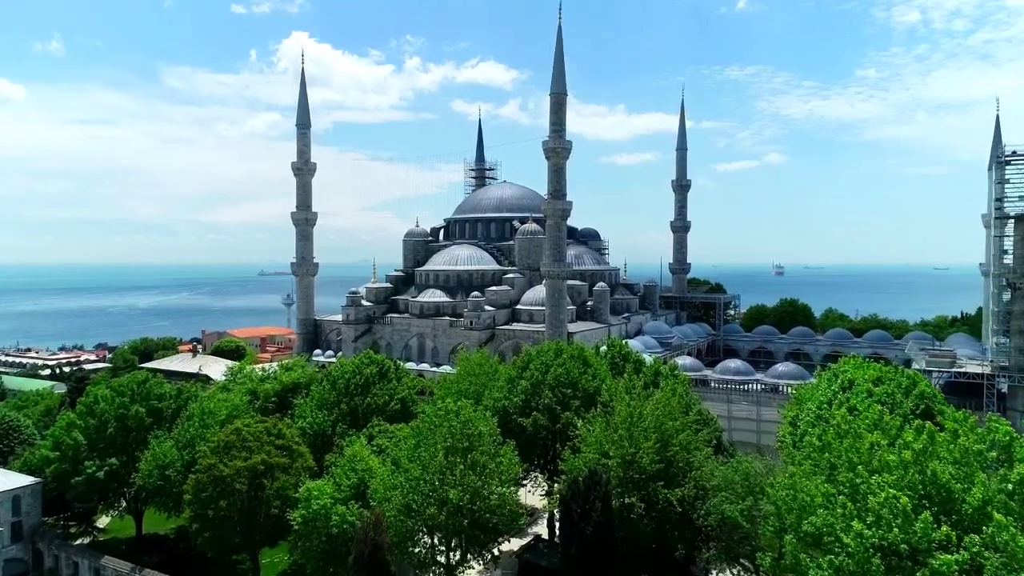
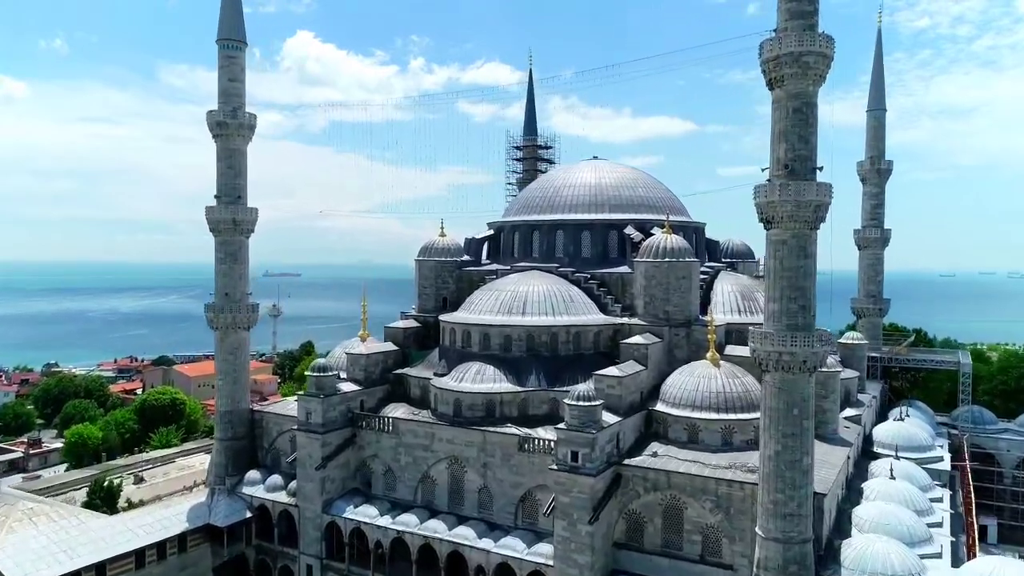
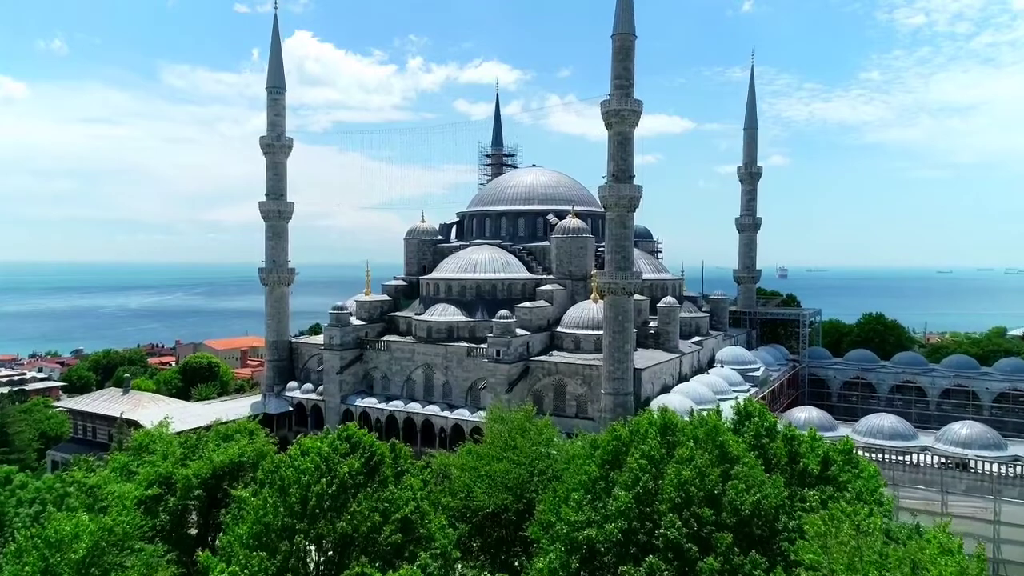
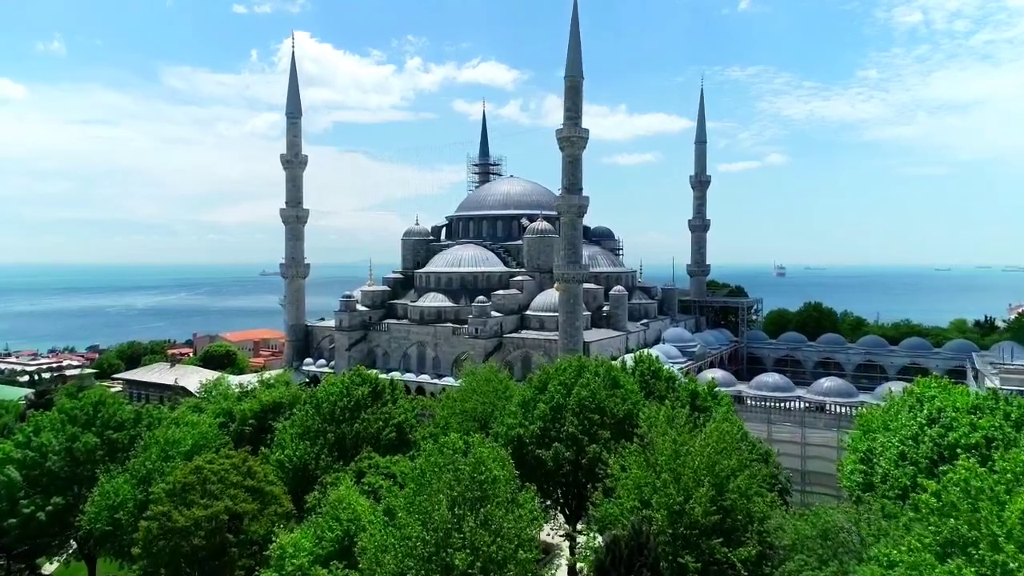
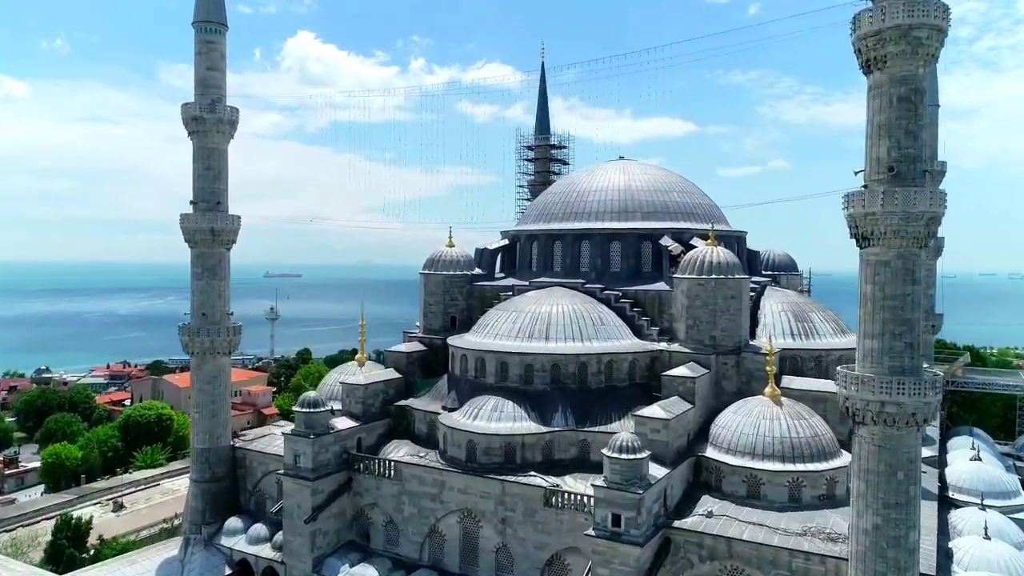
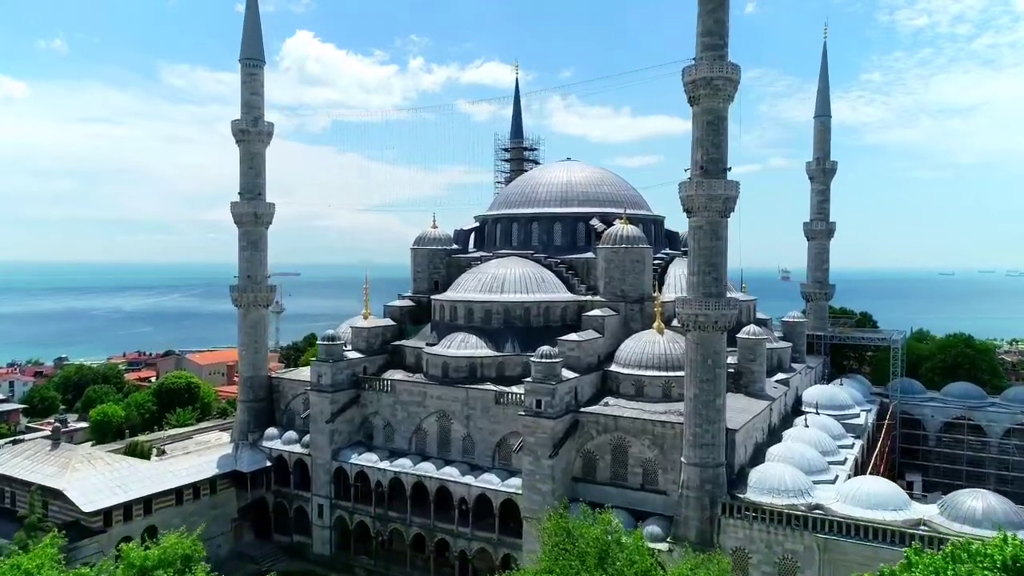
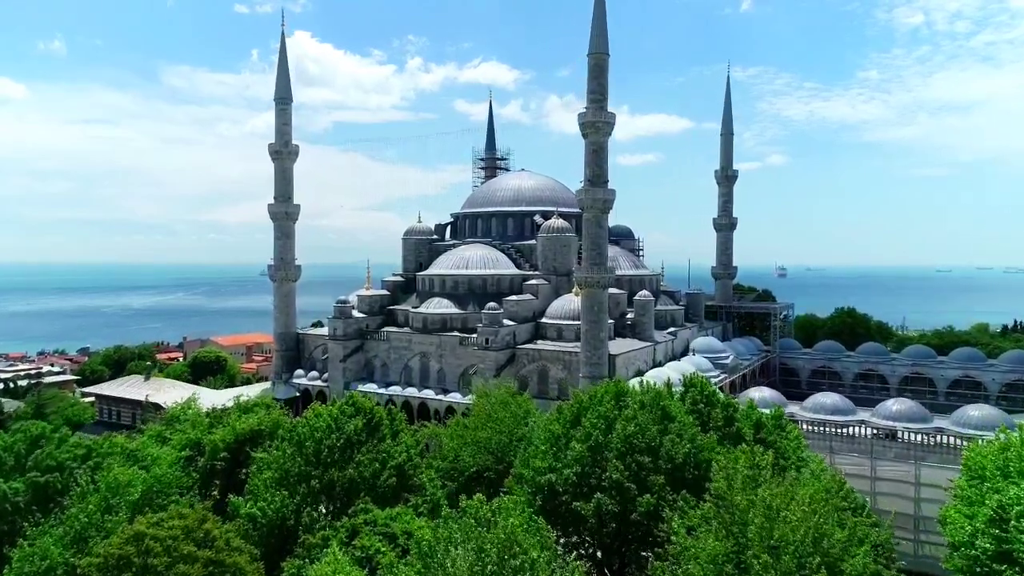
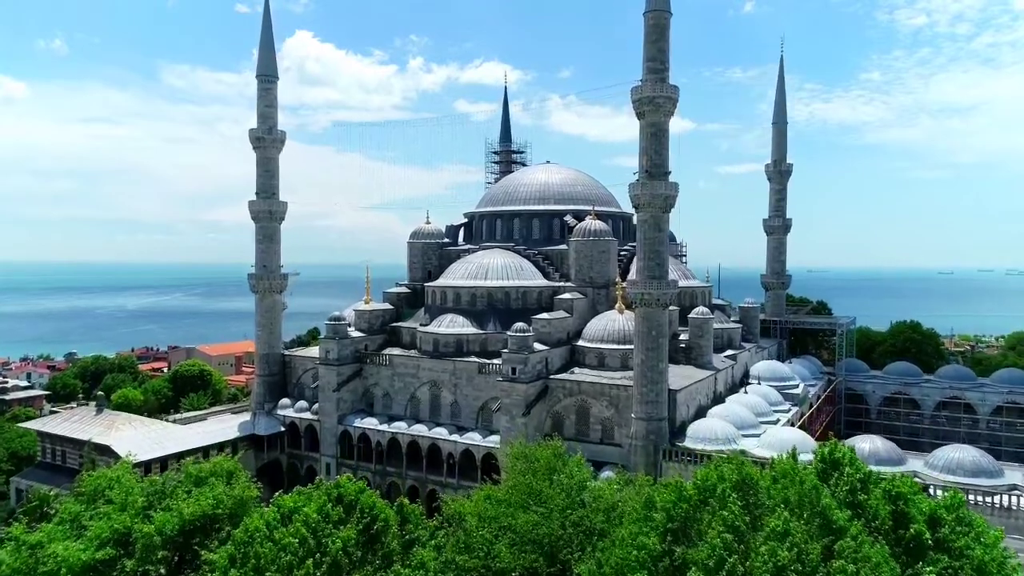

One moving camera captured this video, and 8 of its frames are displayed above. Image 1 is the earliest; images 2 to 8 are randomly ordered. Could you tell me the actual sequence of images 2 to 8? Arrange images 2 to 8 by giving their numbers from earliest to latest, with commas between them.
4, 7, 3, 8, 6, 2, 5
